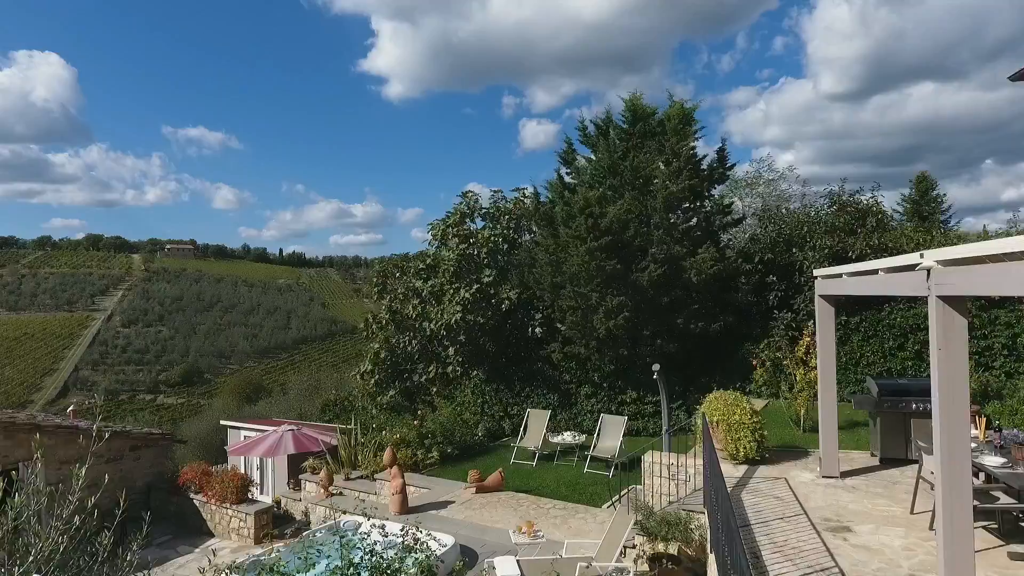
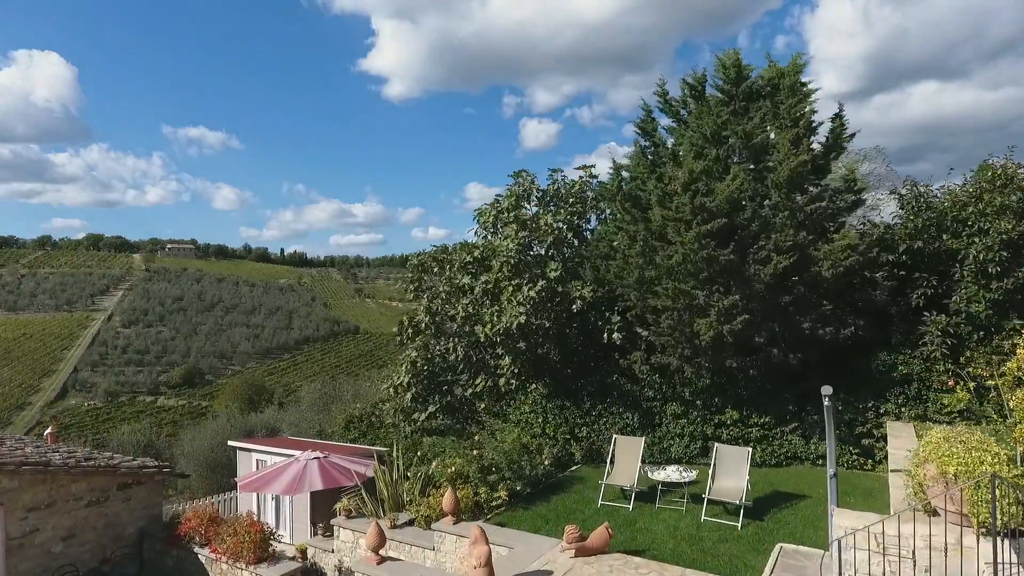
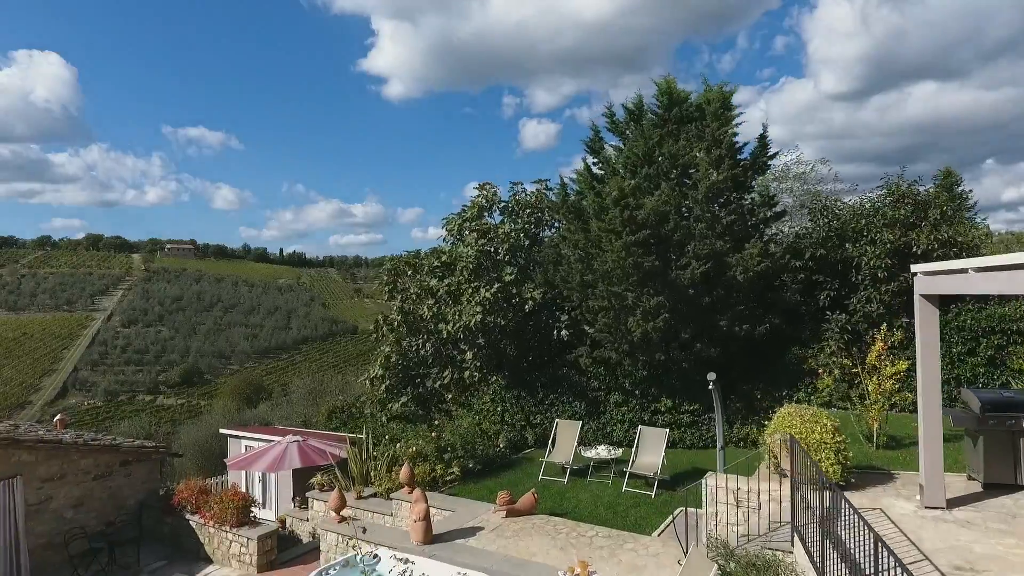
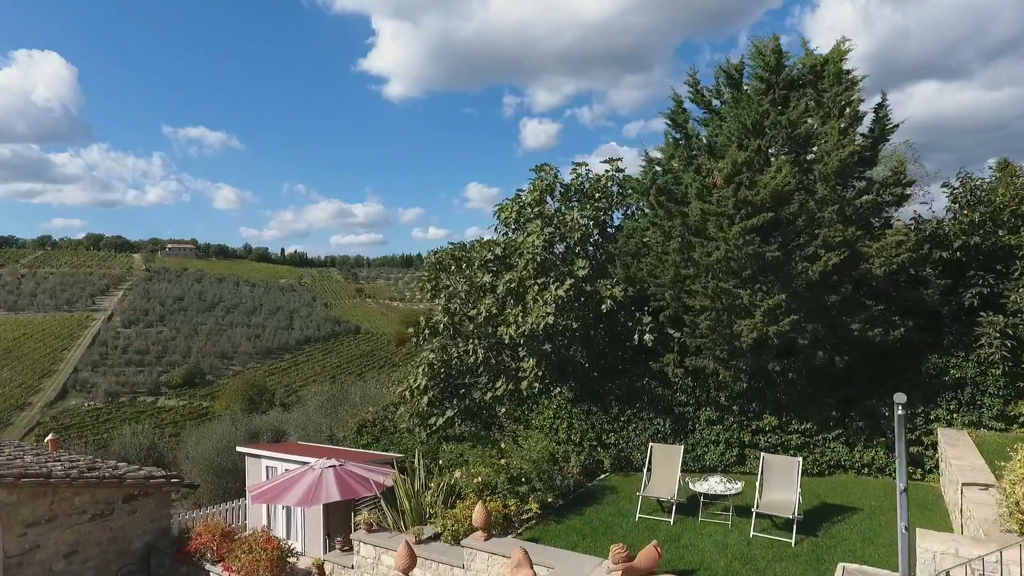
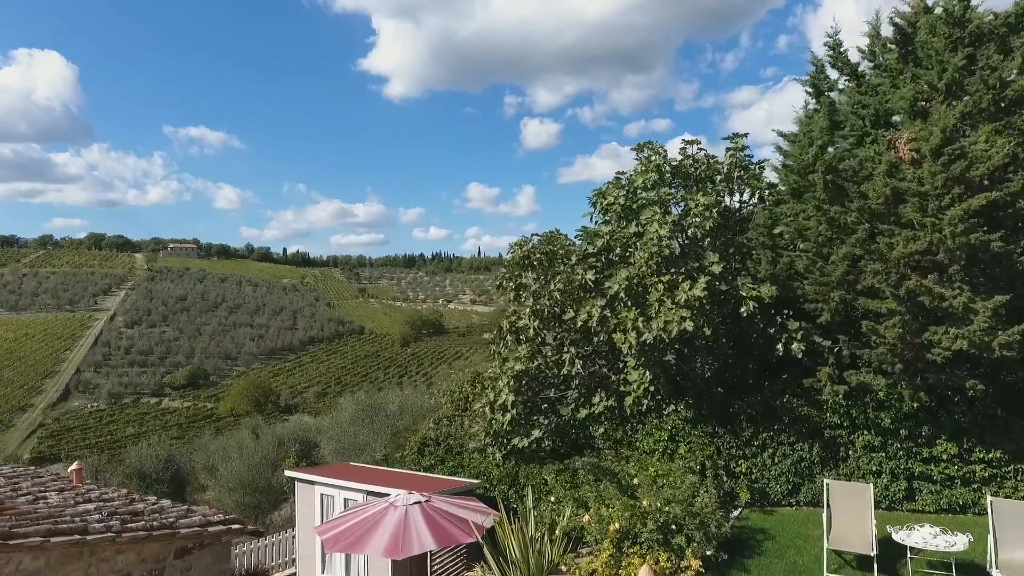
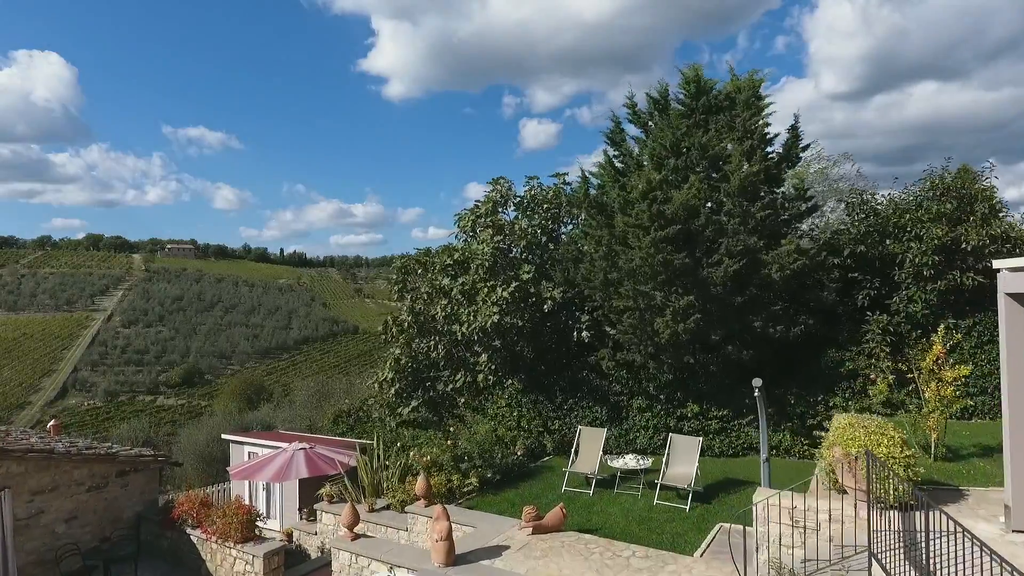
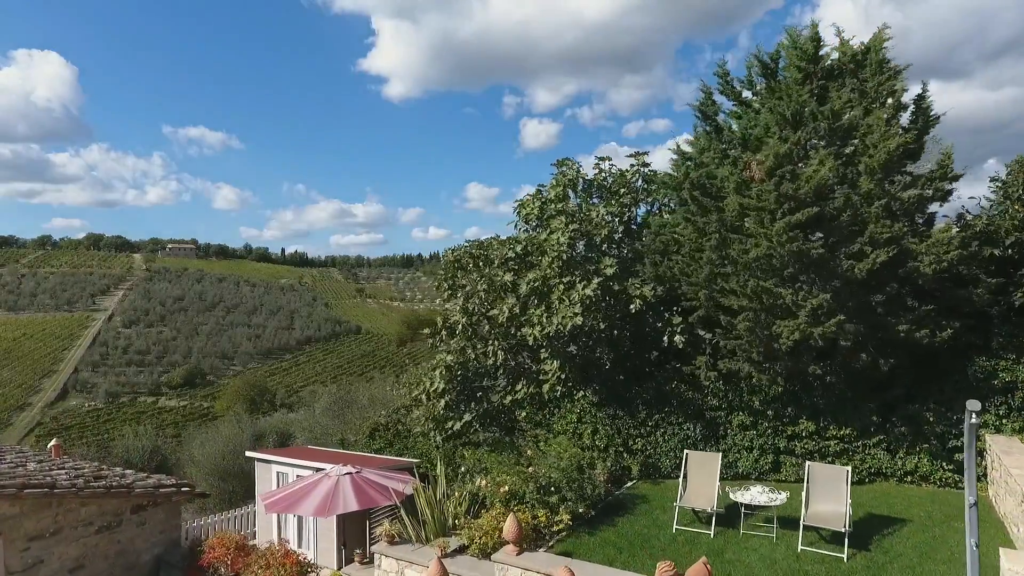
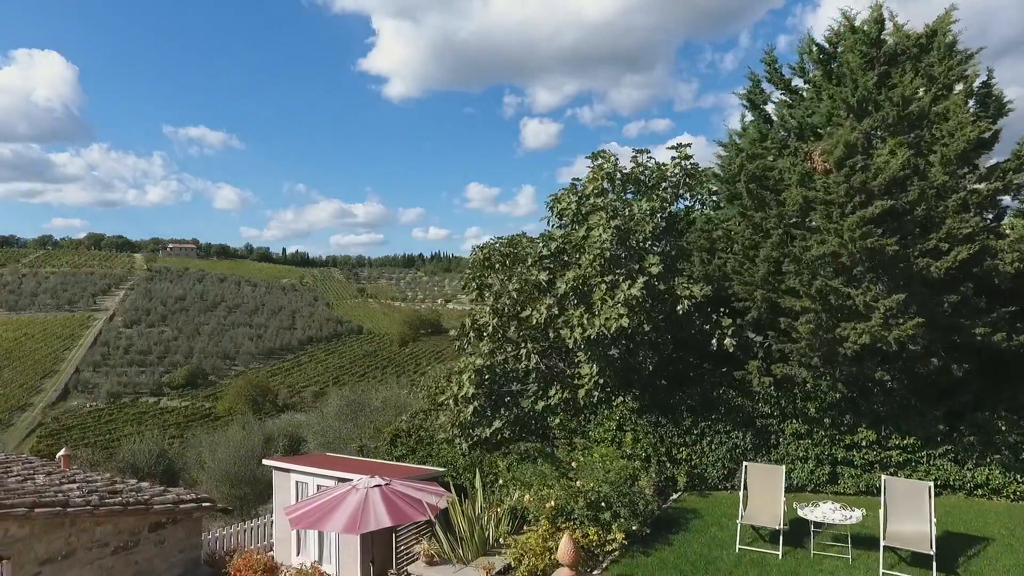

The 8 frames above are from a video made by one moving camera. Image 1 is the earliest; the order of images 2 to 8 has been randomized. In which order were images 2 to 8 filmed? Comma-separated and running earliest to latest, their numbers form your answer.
3, 6, 2, 4, 7, 8, 5
